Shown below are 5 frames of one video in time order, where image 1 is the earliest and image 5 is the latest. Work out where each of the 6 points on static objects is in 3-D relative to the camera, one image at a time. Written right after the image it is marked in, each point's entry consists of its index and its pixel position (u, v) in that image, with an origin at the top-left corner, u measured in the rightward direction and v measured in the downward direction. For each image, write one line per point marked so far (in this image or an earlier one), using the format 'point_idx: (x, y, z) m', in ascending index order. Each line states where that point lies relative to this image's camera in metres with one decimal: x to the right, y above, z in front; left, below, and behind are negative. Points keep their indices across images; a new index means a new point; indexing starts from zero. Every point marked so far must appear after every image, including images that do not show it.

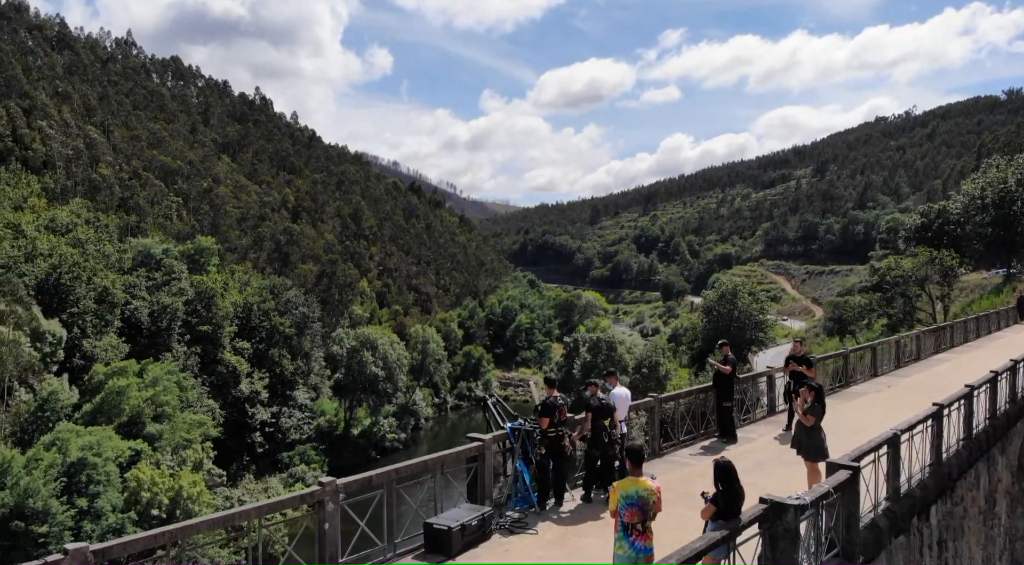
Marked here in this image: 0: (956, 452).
0: (+6.5, -2.5, +12.7) m
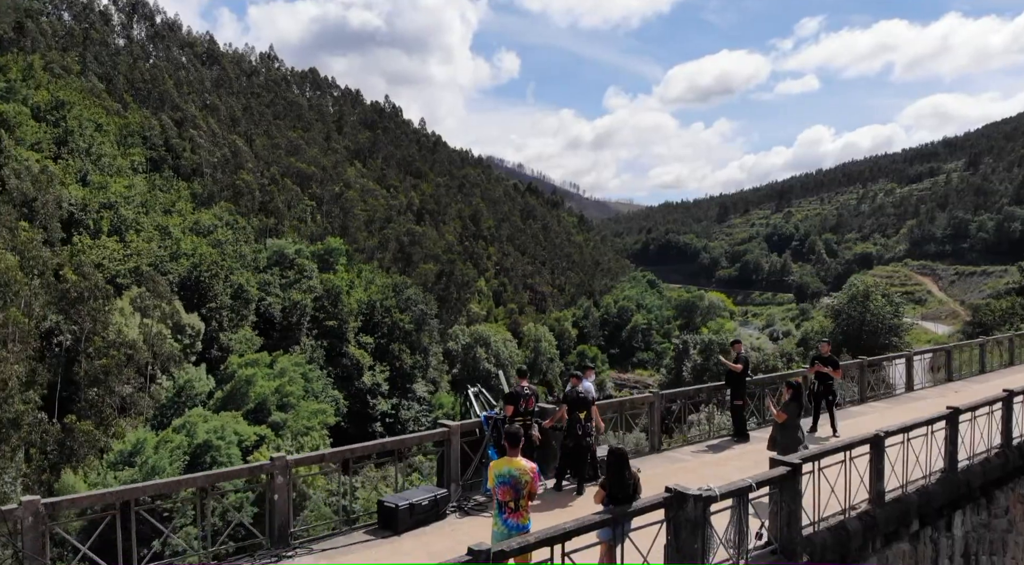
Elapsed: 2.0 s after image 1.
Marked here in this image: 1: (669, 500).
0: (+6.5, -2.4, +11.9) m
1: (+1.4, -1.9, +7.4) m
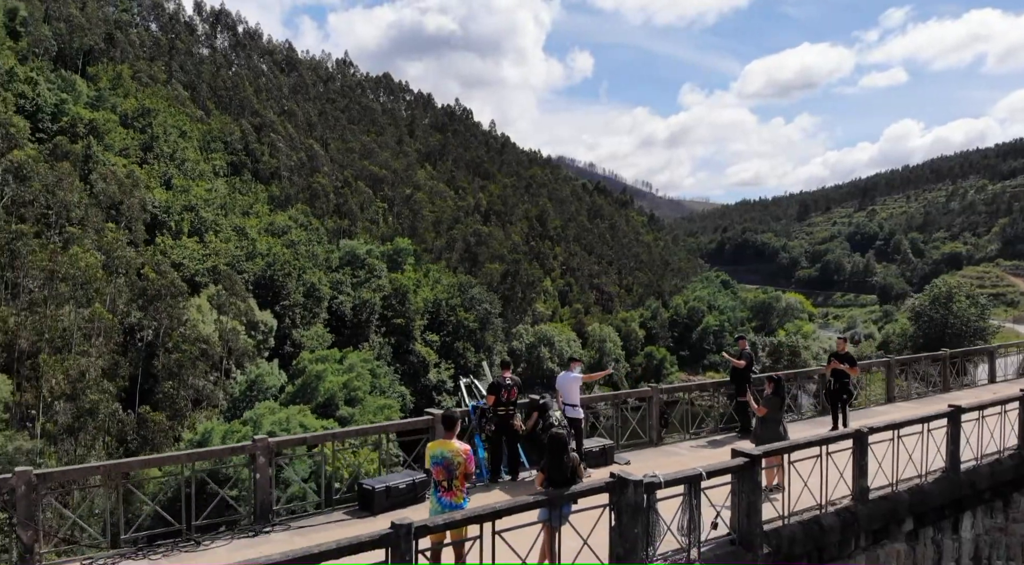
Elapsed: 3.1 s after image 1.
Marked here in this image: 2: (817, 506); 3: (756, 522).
0: (+6.5, -2.4, +11.6) m
1: (+0.9, -1.8, +7.6) m
2: (+3.4, -2.5, +9.5) m
3: (+2.4, -2.4, +8.5) m
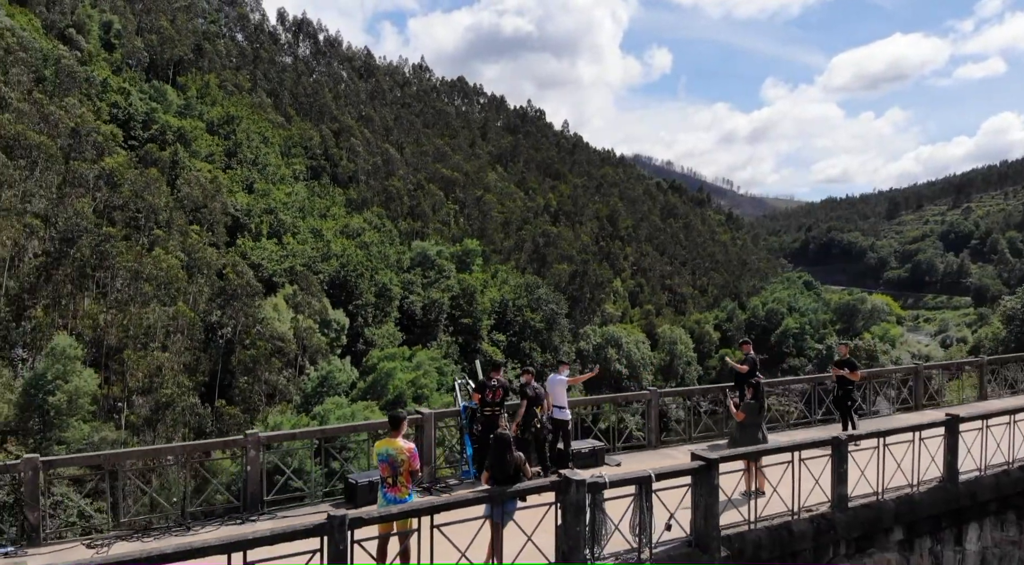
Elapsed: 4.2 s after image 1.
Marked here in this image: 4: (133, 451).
0: (+6.4, -2.5, +11.2) m
1: (+0.4, -1.9, +7.9) m
2: (+3.1, -2.5, +9.5) m
3: (+2.0, -2.4, +8.6) m
4: (-4.0, -1.9, +9.6) m
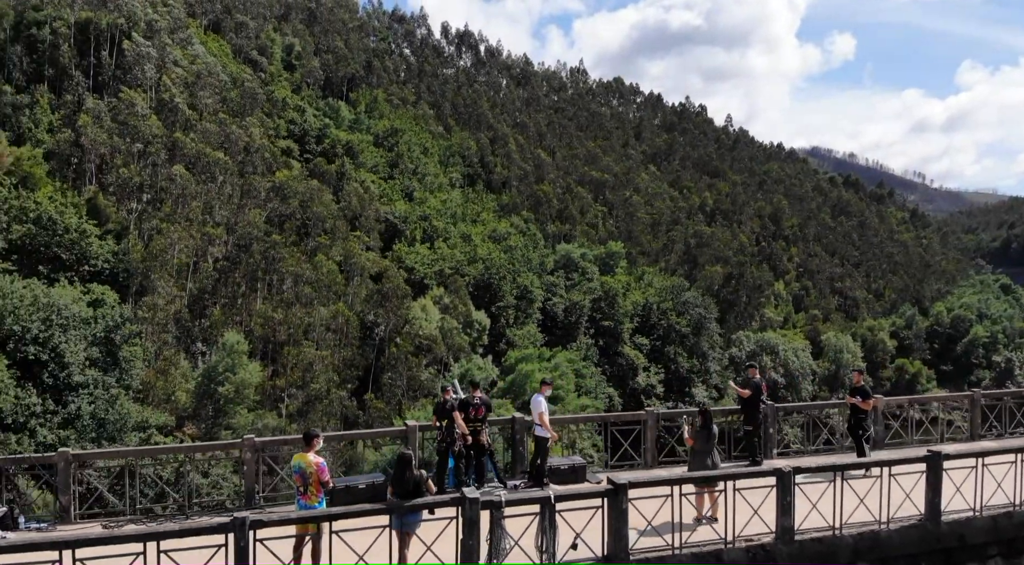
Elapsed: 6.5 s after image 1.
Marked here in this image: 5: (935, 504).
0: (+6.0, -2.8, +10.6) m
1: (-0.6, -2.2, +8.6) m
2: (+2.4, -2.9, +9.6) m
3: (+1.2, -2.8, +8.9) m
4: (-4.5, -2.2, +11.3) m
5: (+5.1, -2.7, +10.3) m
